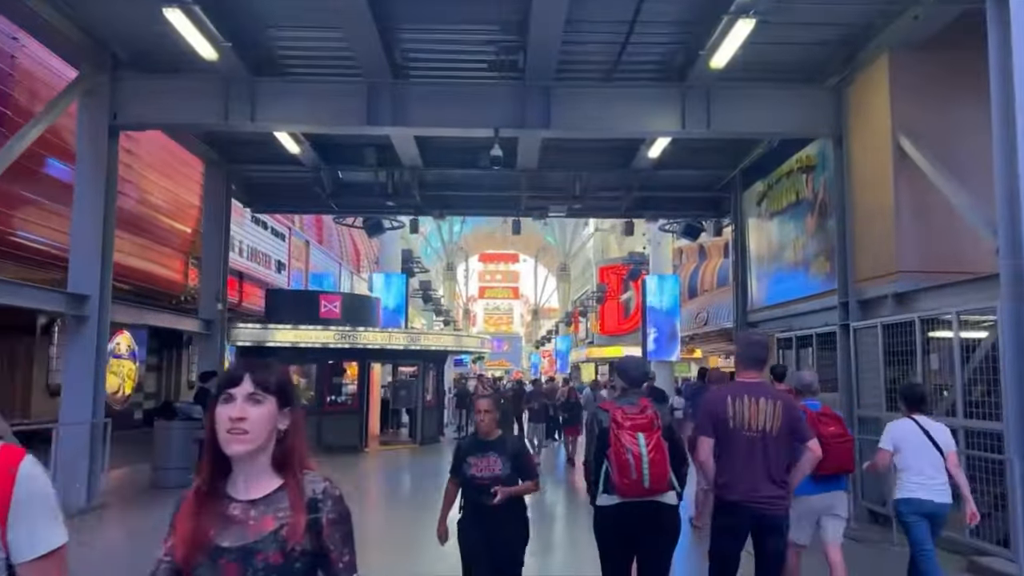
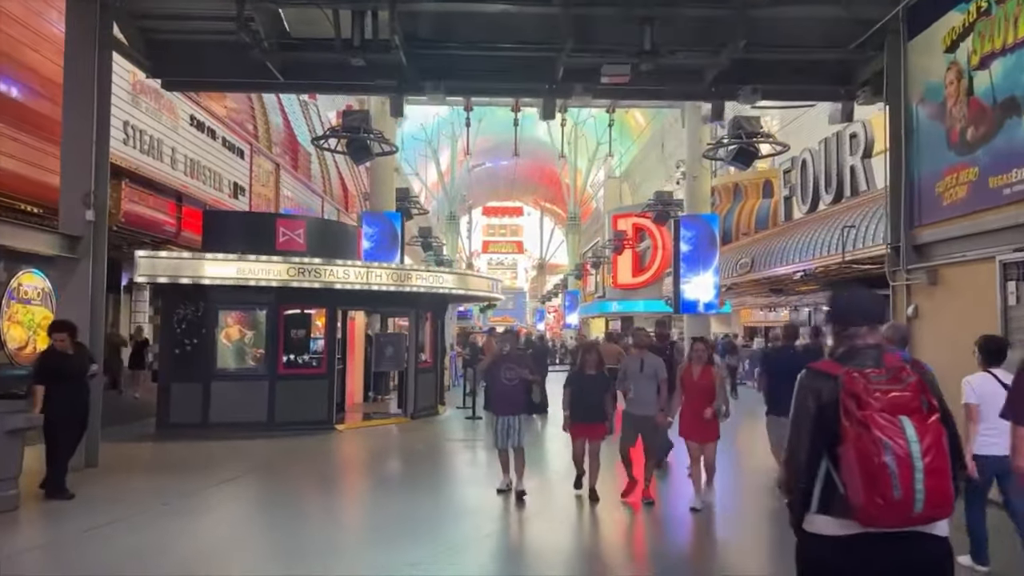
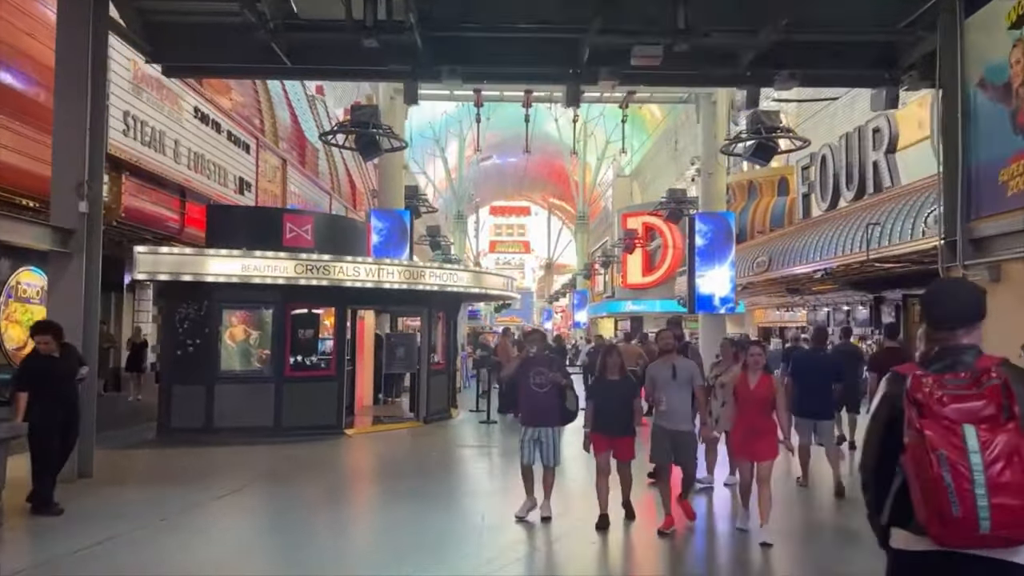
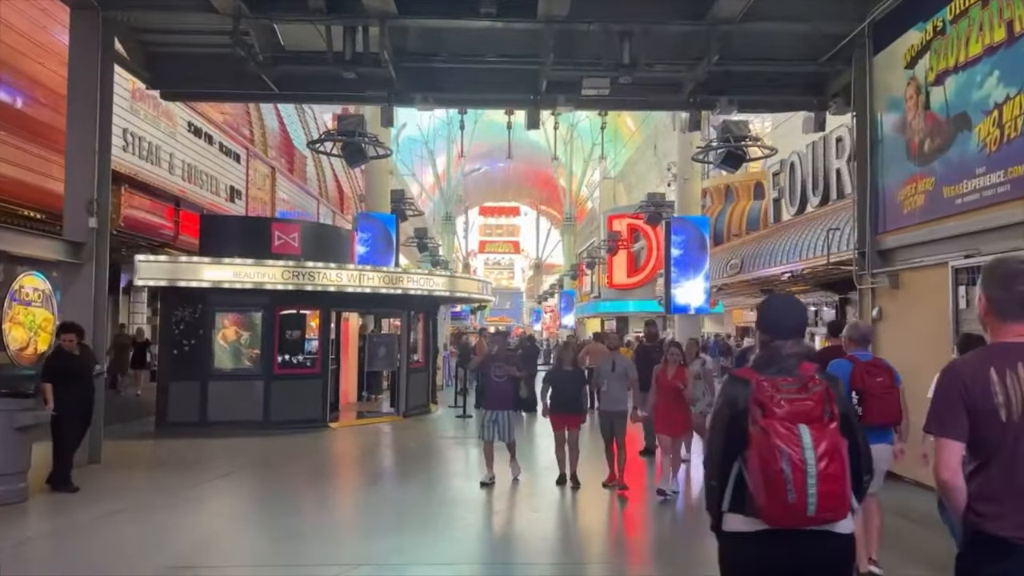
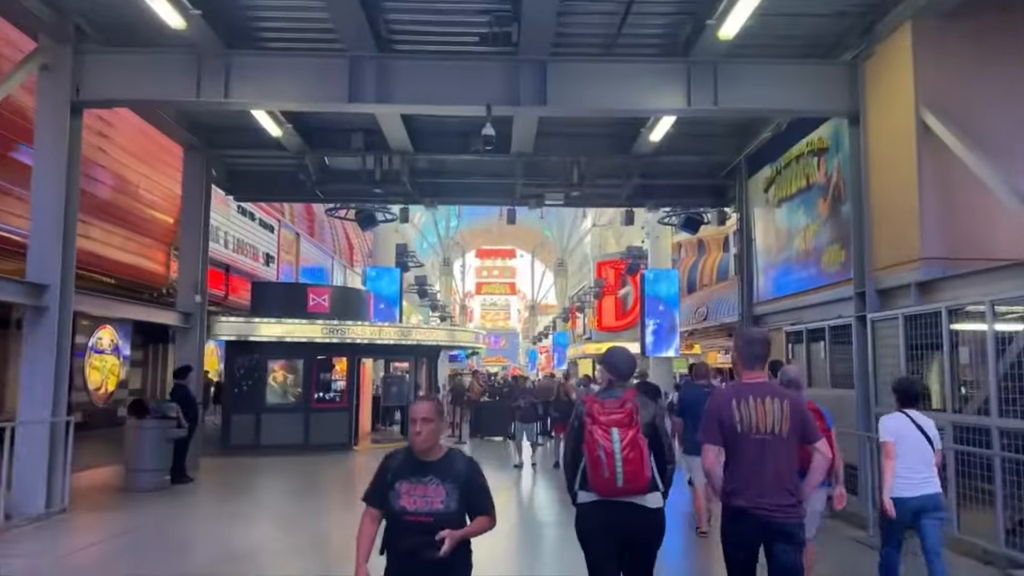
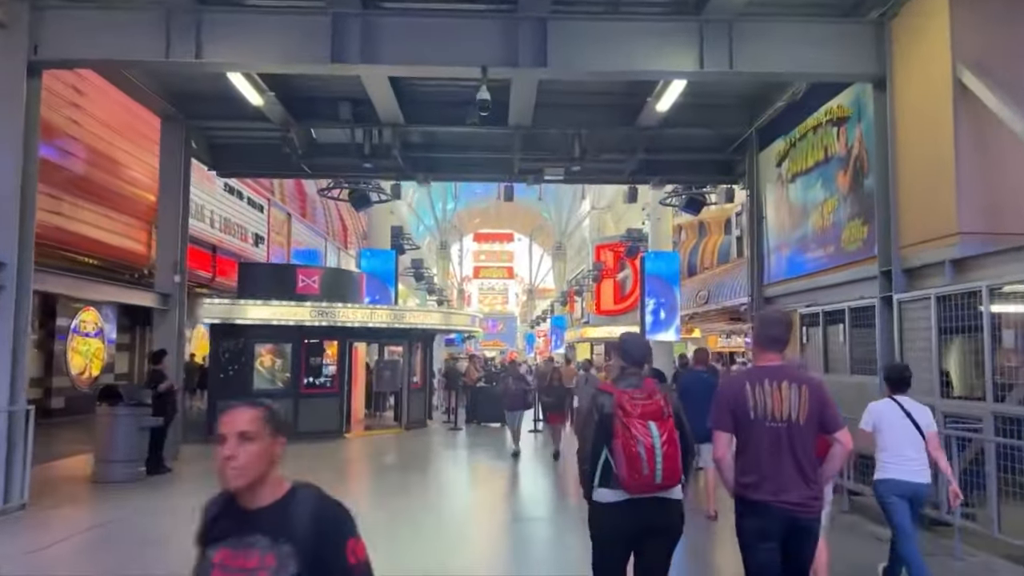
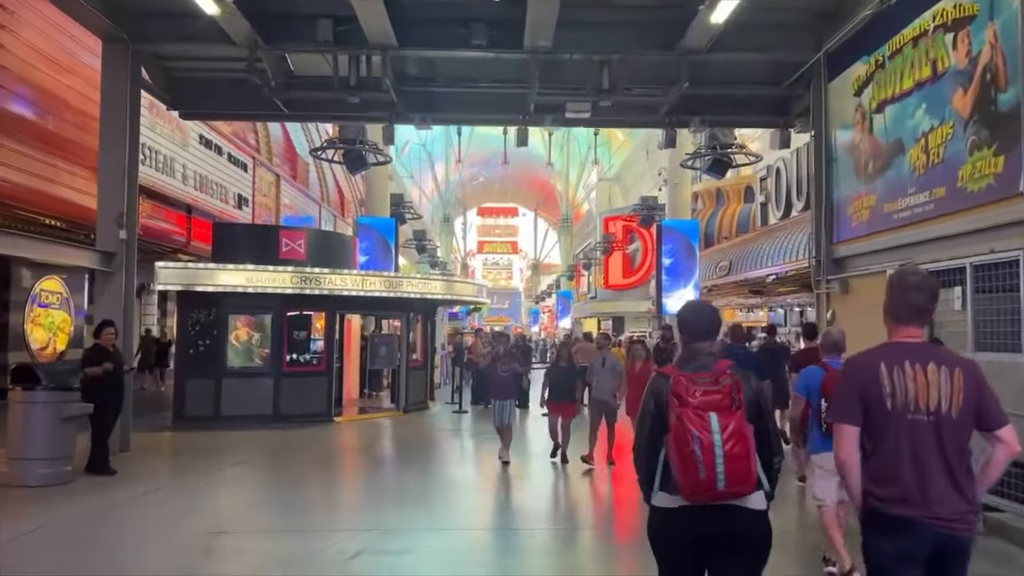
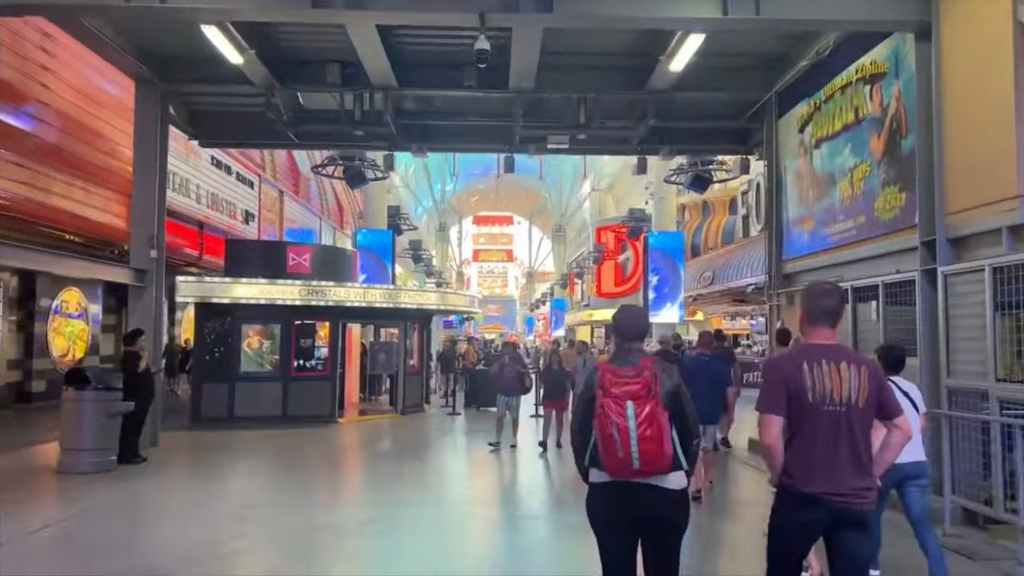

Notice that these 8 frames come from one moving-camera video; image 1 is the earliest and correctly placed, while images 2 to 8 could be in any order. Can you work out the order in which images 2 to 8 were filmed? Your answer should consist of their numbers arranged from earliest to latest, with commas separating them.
5, 6, 8, 7, 4, 2, 3
